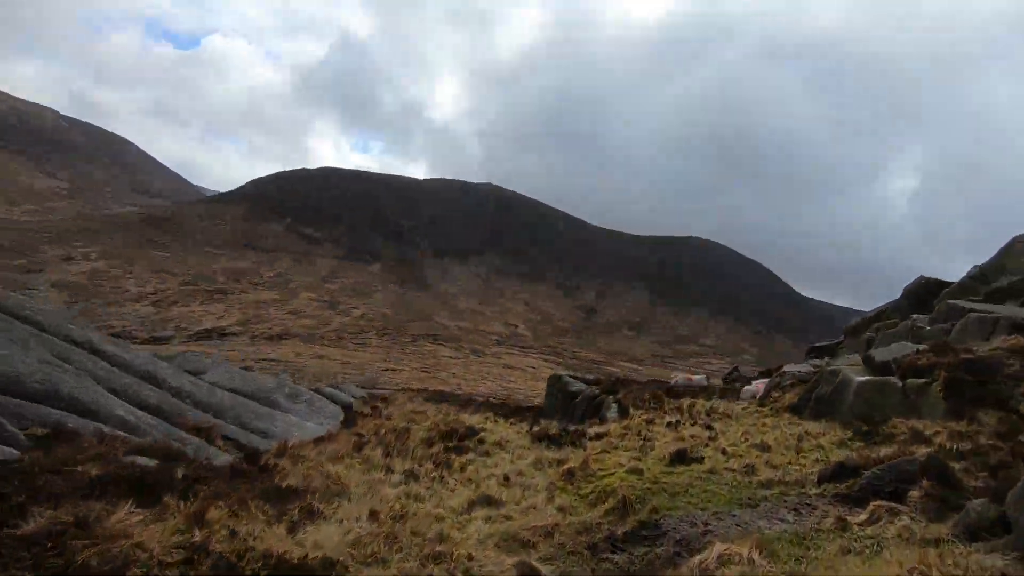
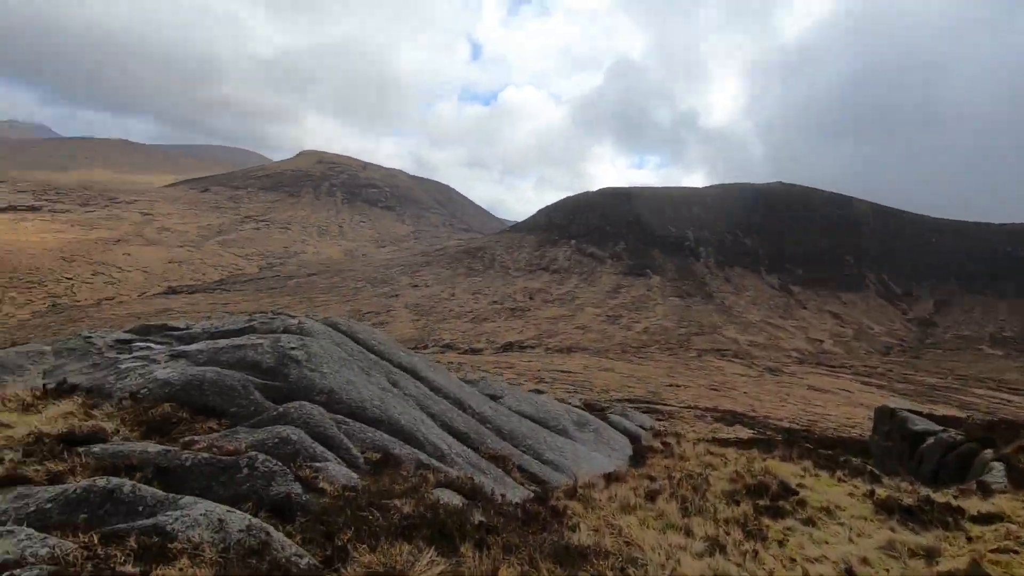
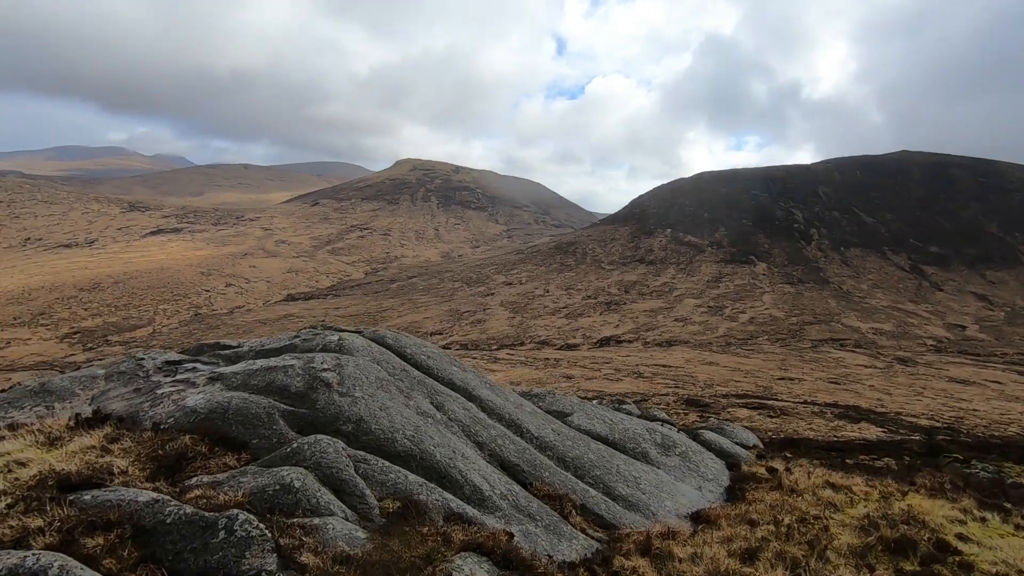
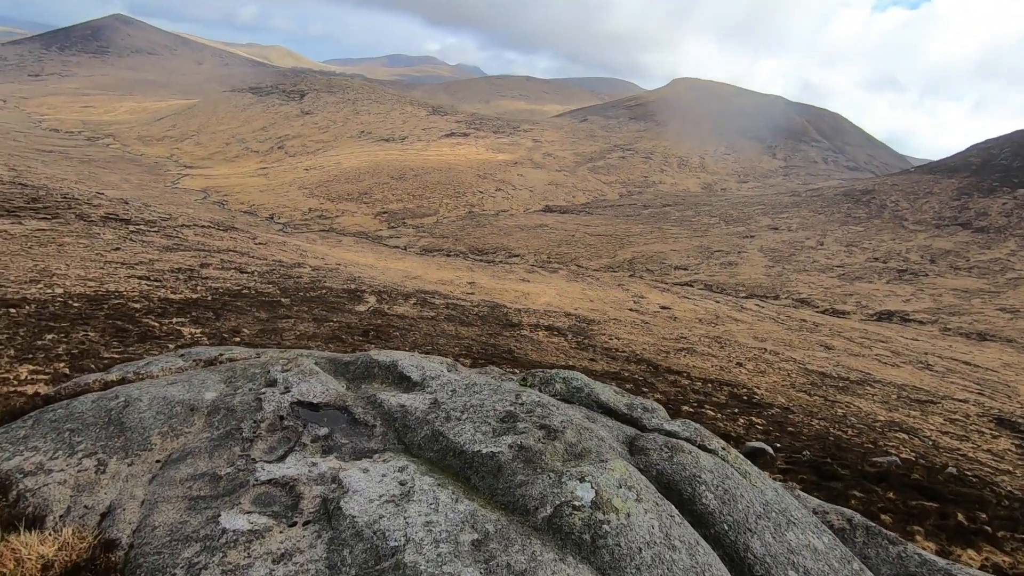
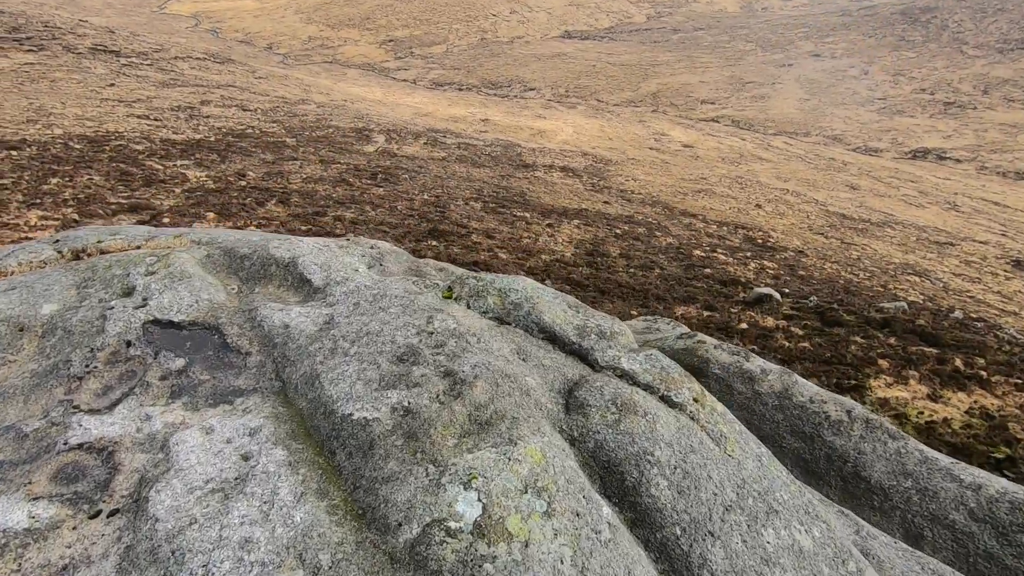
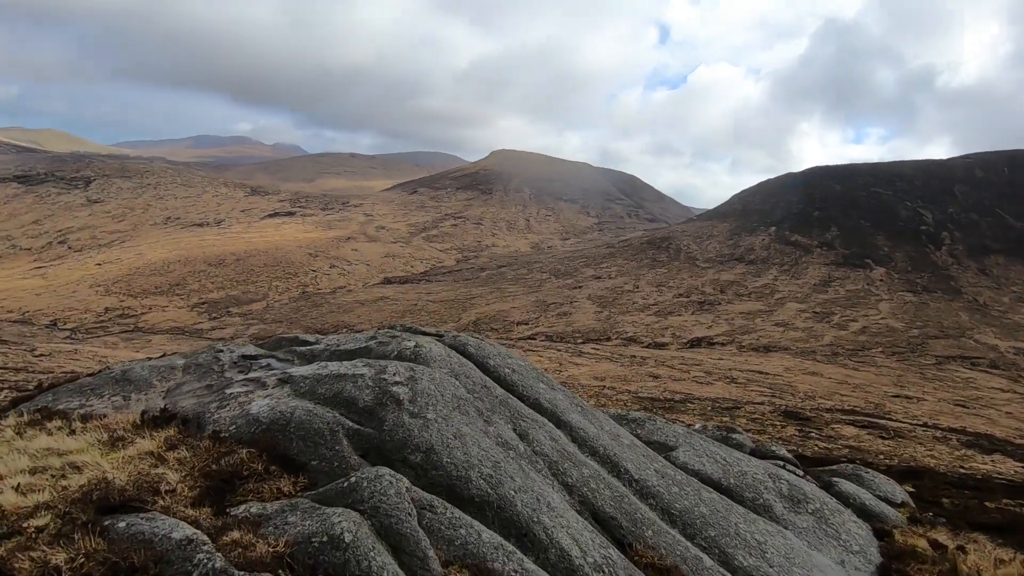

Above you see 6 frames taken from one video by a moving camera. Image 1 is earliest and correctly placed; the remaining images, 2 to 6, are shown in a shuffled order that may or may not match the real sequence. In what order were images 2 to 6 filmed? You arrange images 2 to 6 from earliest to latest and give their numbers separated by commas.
2, 3, 6, 4, 5
